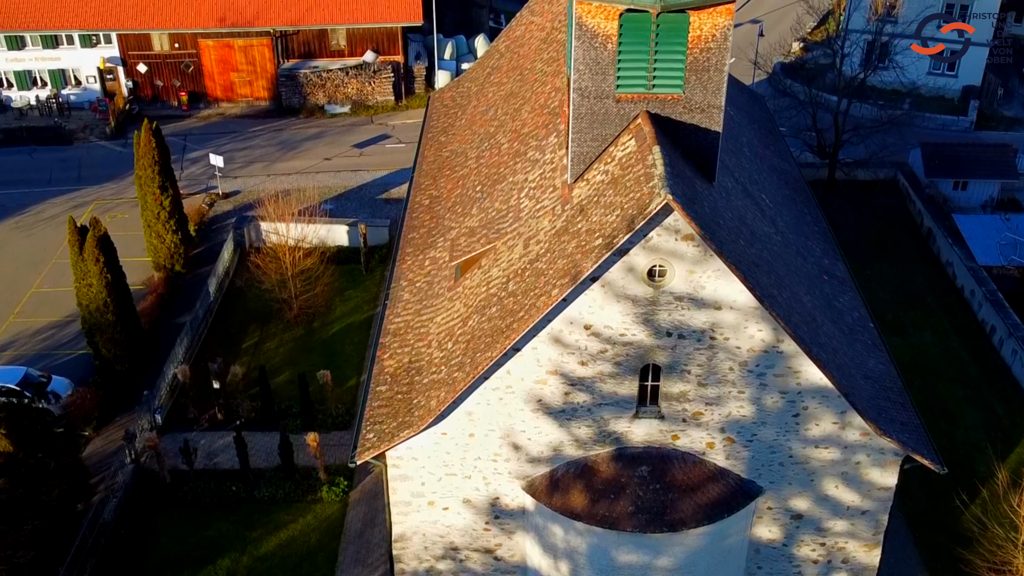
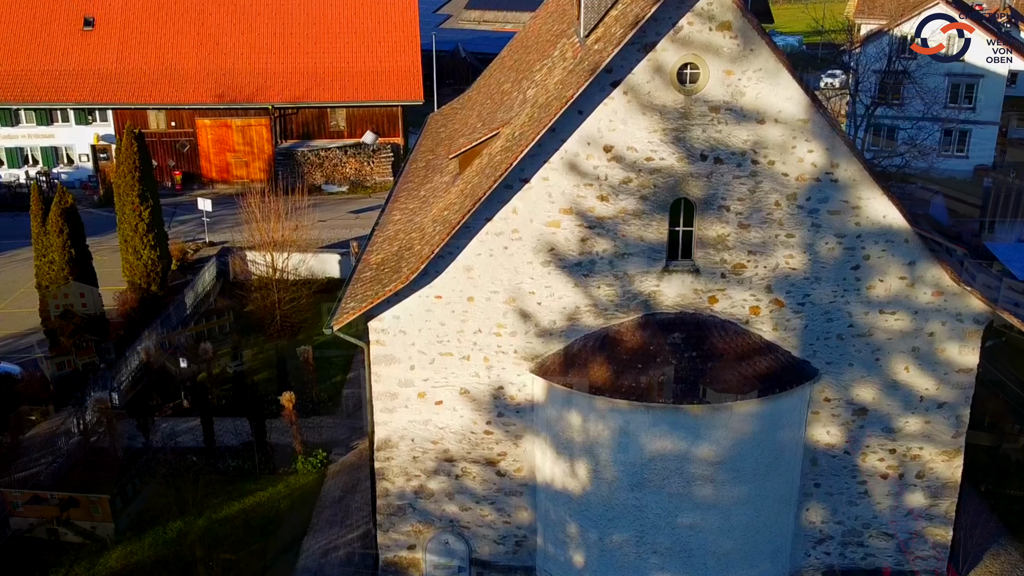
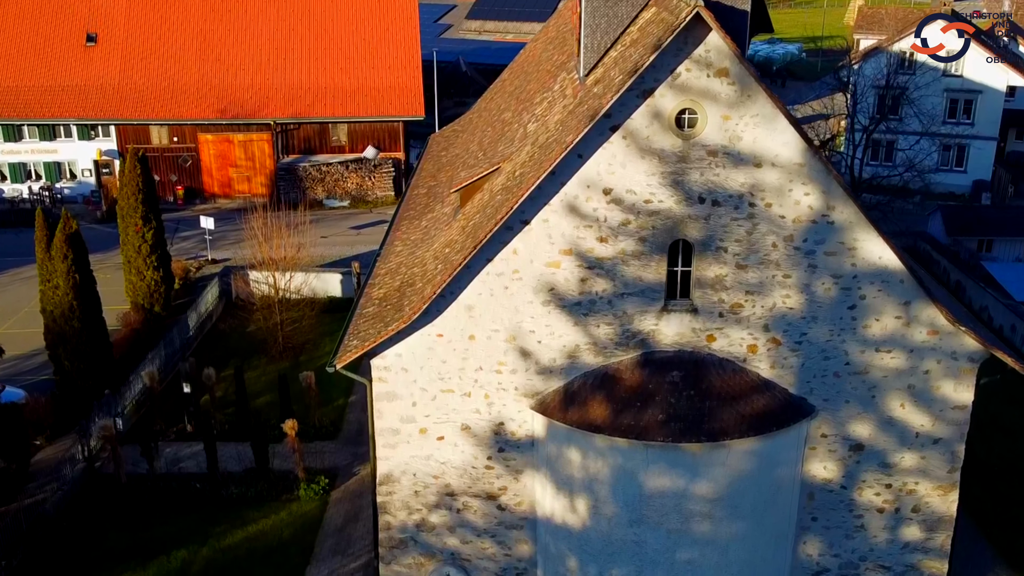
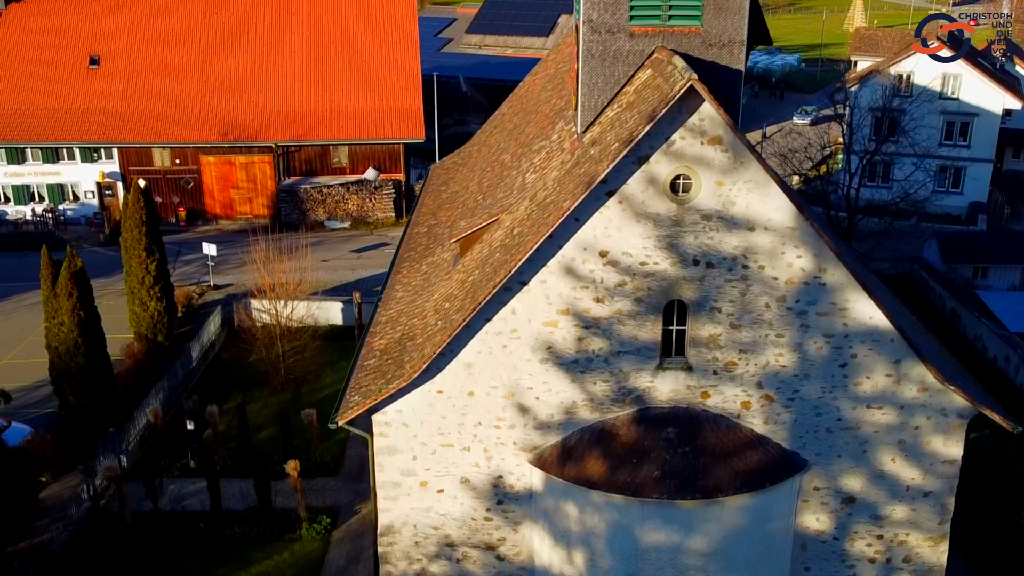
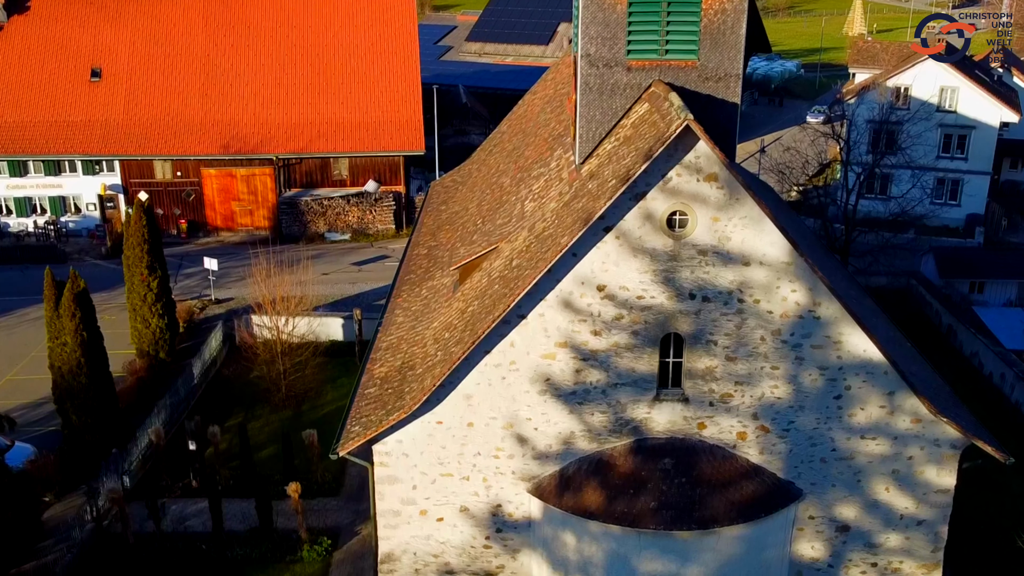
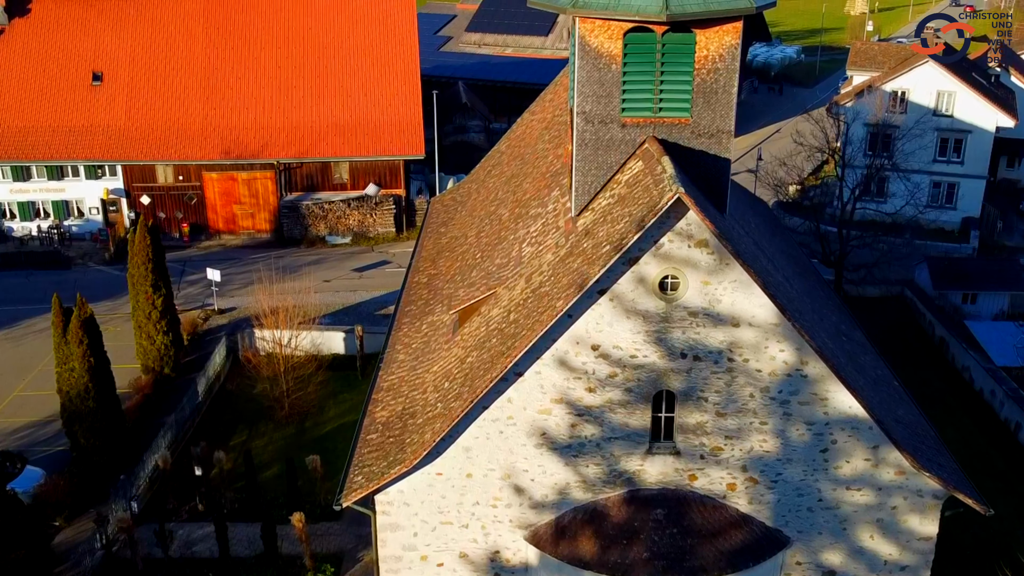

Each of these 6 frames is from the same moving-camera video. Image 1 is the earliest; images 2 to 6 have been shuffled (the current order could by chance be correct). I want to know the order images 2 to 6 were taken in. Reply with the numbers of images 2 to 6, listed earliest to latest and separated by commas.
6, 5, 4, 3, 2
